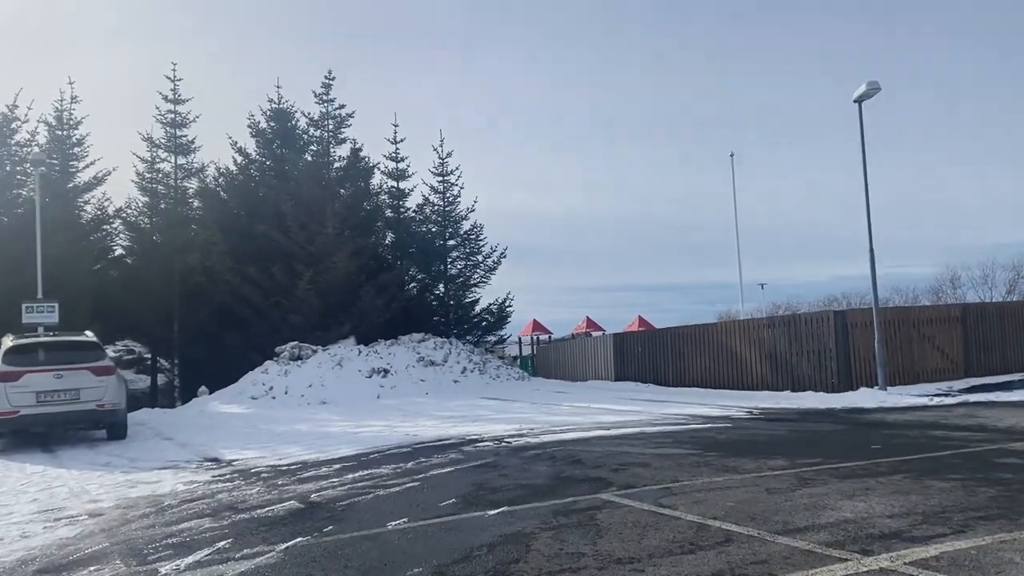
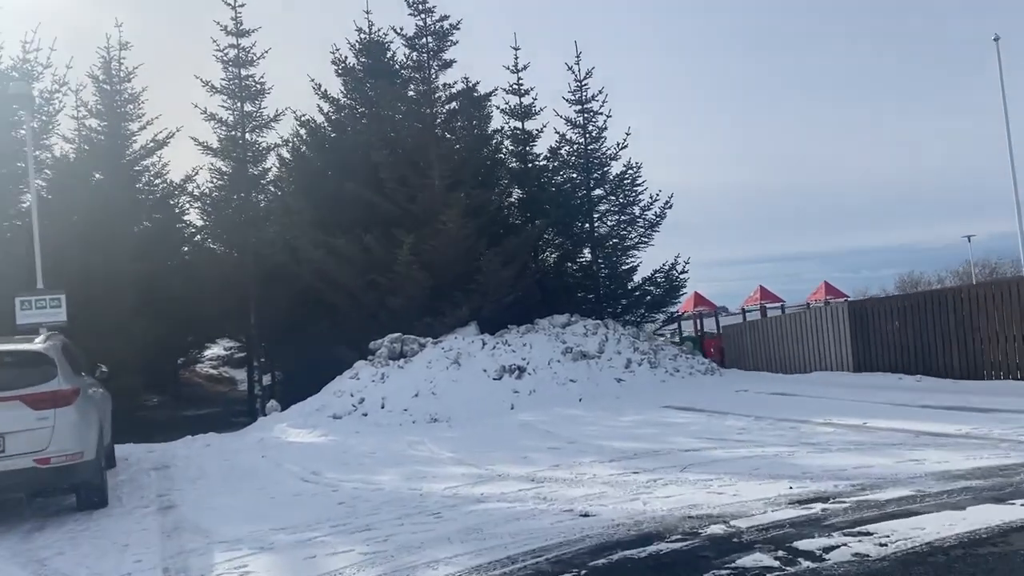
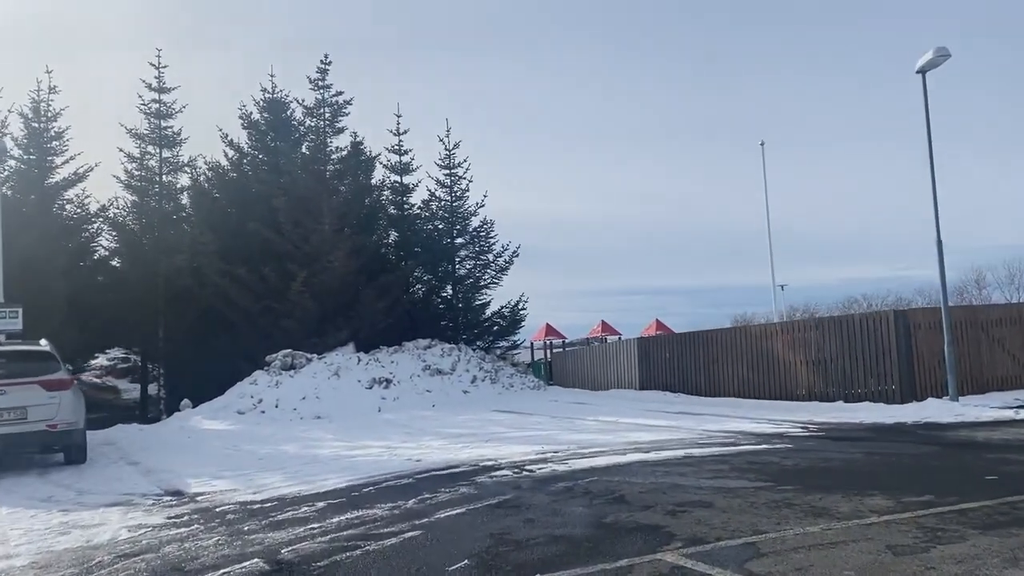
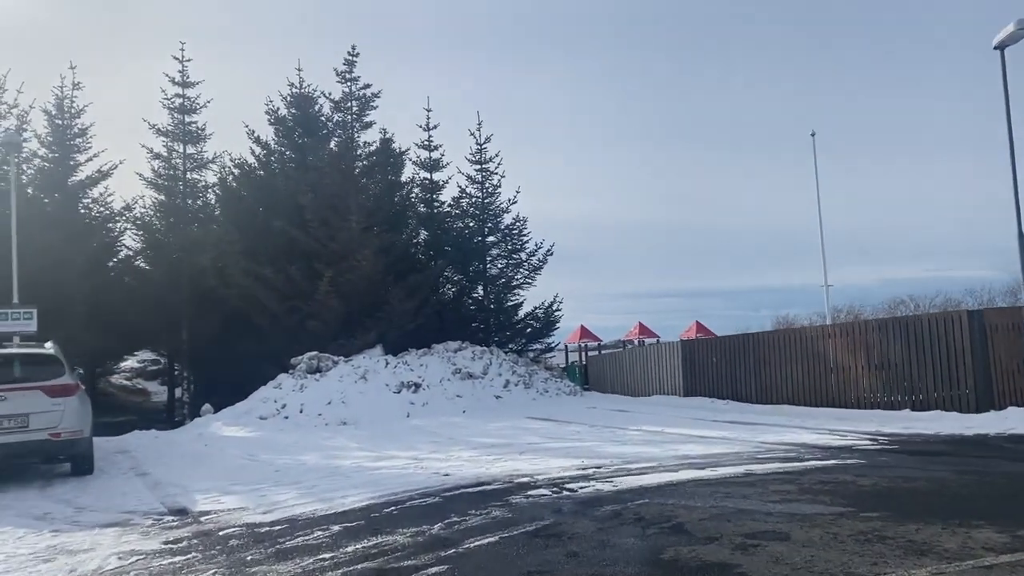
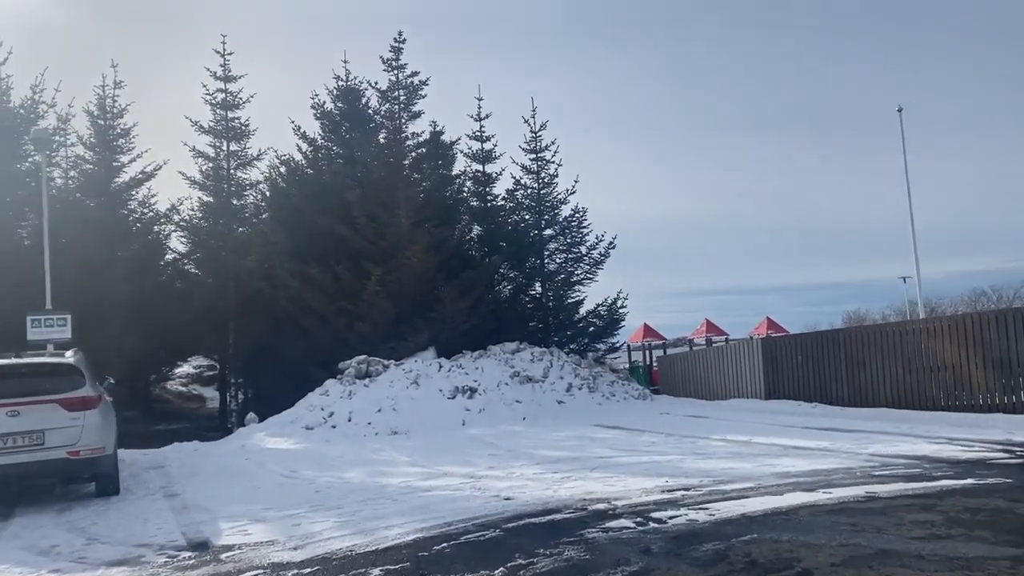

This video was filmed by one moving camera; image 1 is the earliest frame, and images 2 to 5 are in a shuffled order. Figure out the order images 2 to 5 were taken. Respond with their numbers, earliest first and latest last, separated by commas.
3, 4, 5, 2
